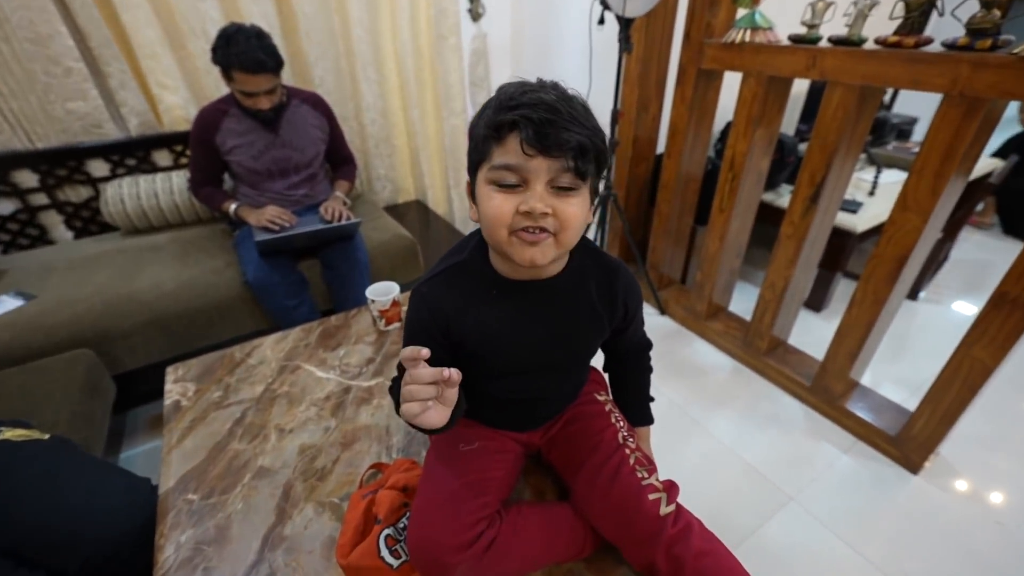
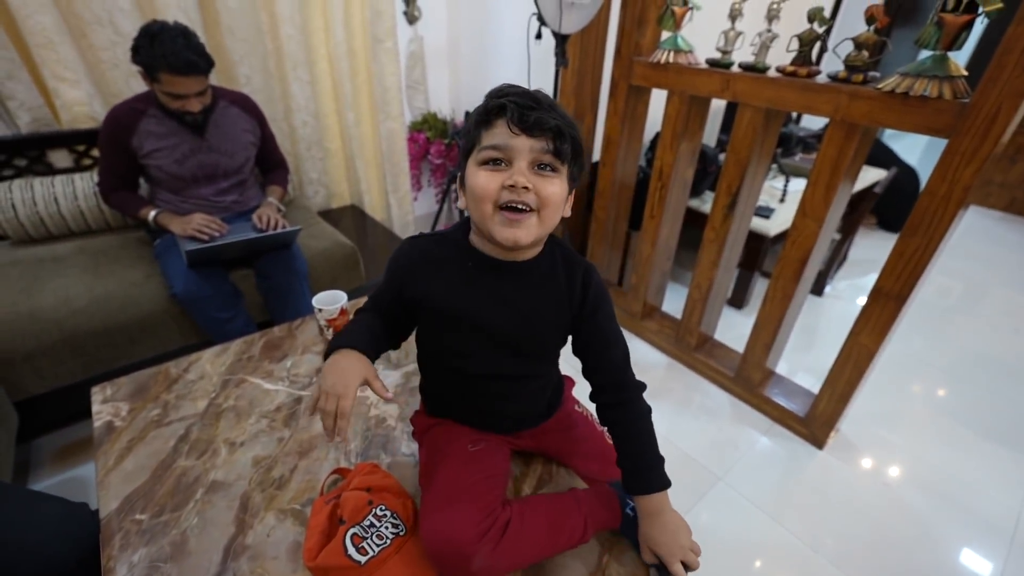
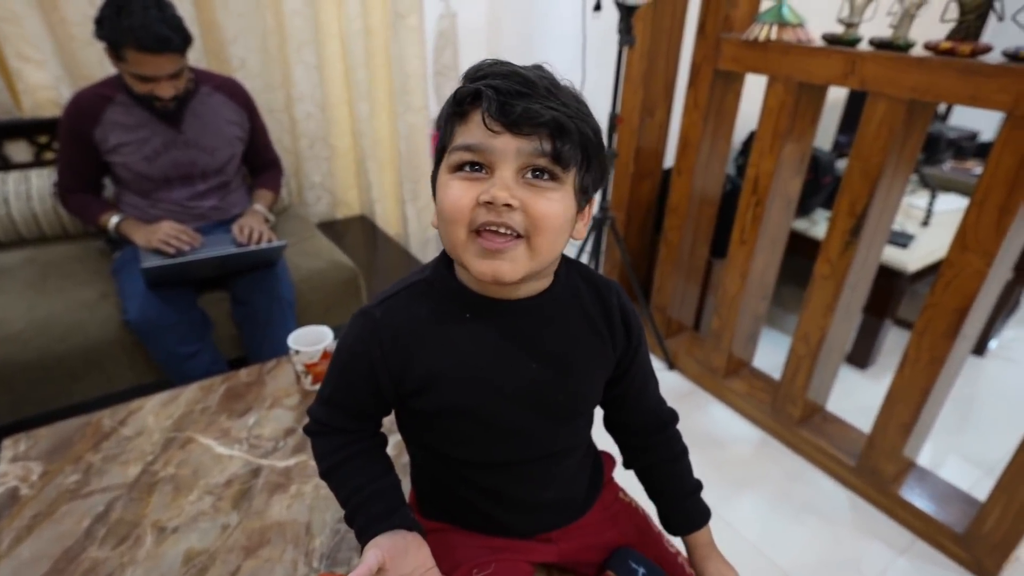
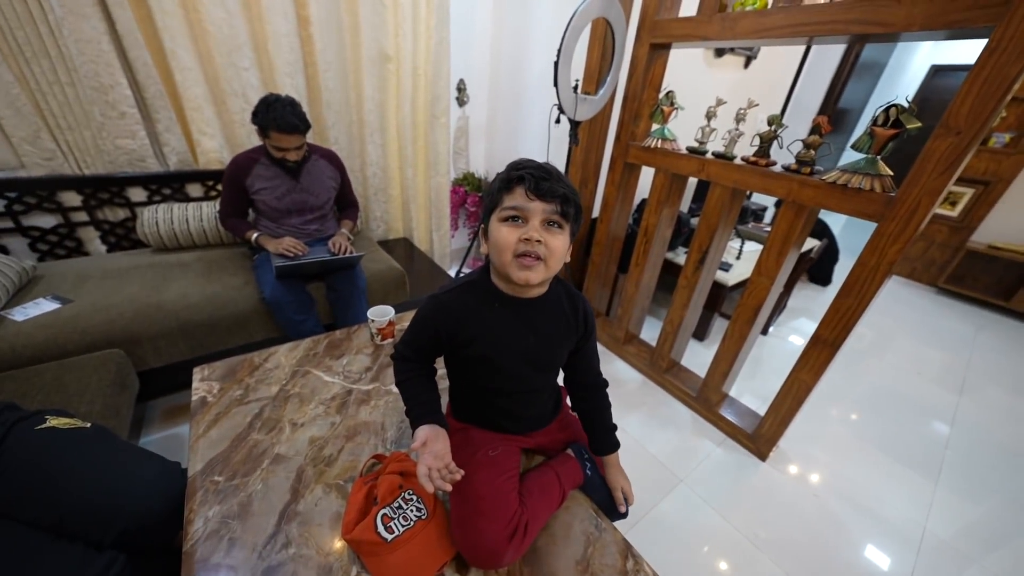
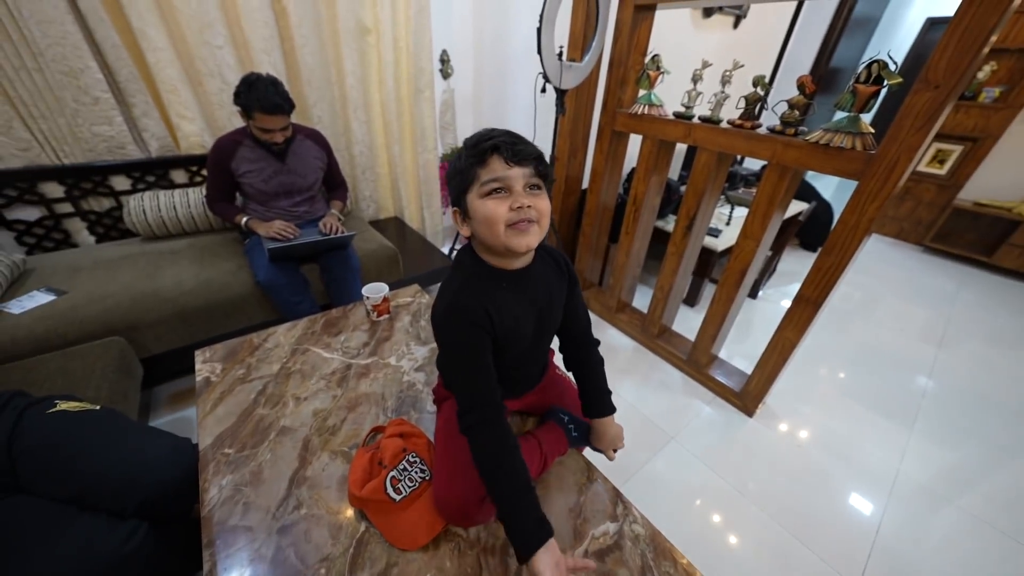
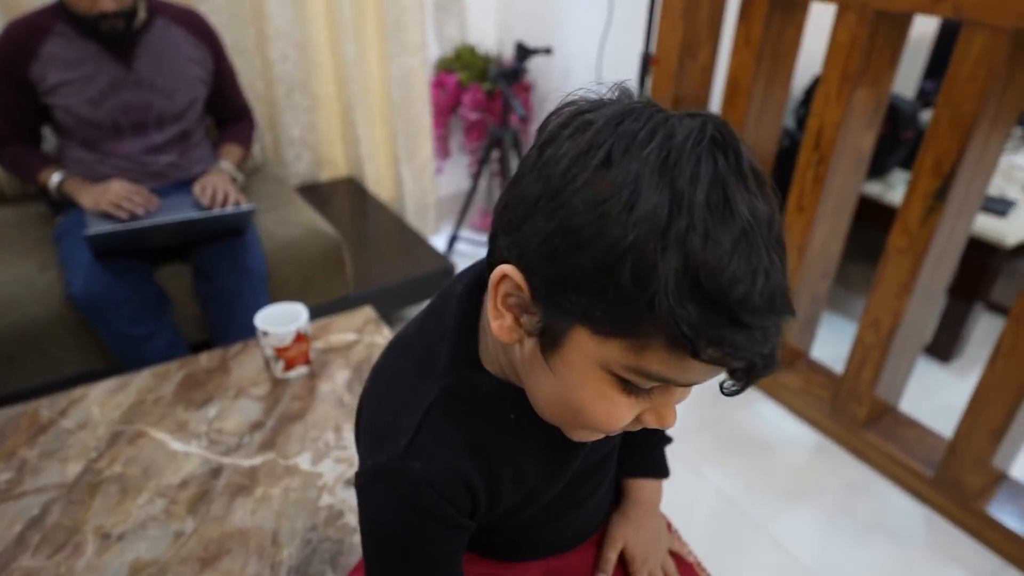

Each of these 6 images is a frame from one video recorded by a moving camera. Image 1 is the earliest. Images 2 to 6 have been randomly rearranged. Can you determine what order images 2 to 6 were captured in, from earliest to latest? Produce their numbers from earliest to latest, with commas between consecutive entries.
6, 2, 5, 3, 4
